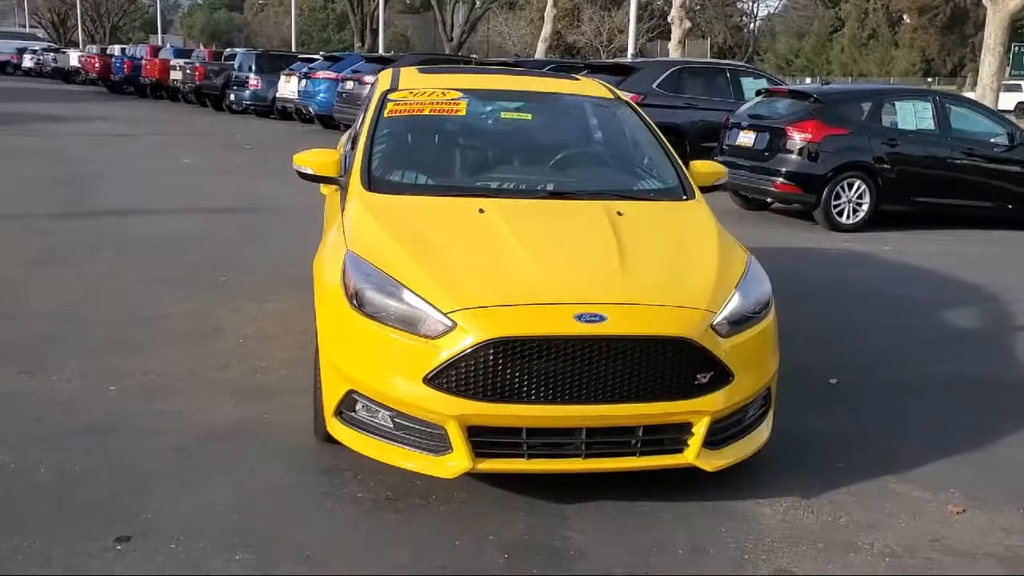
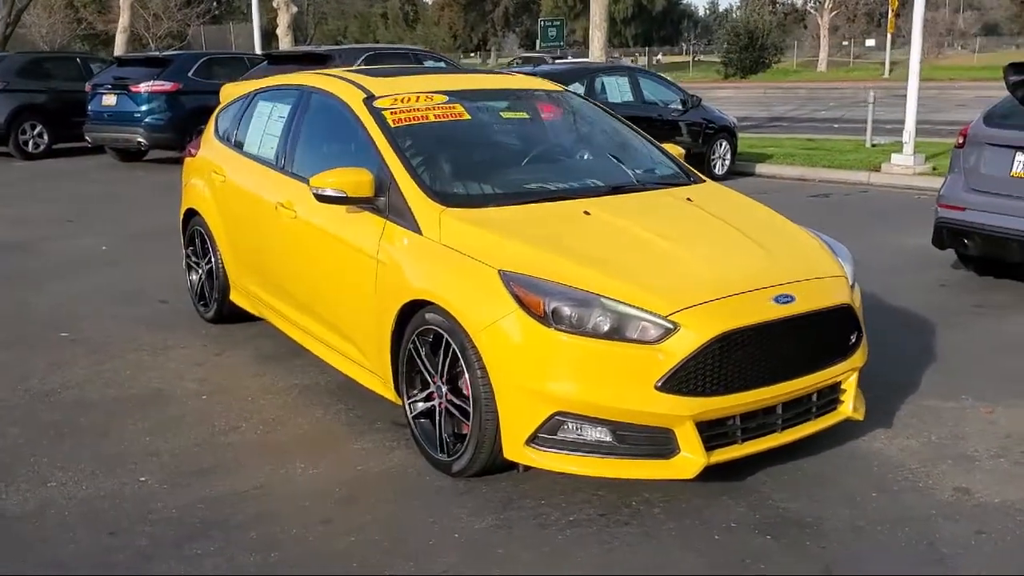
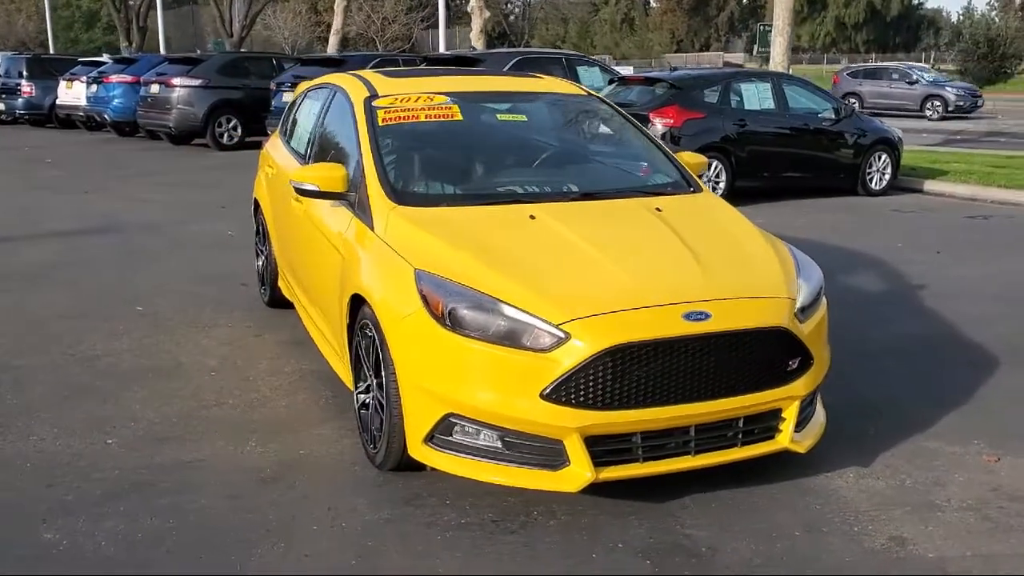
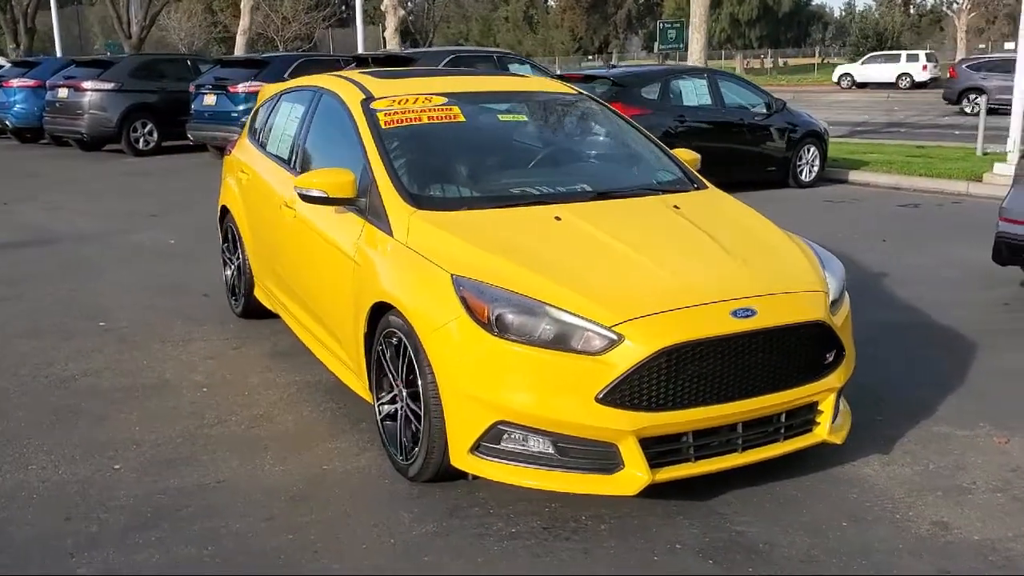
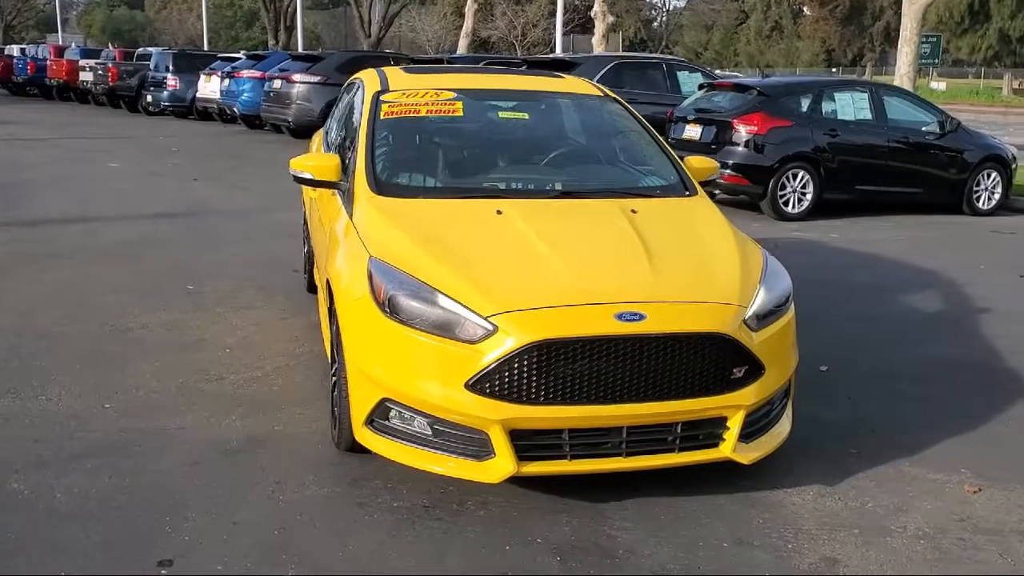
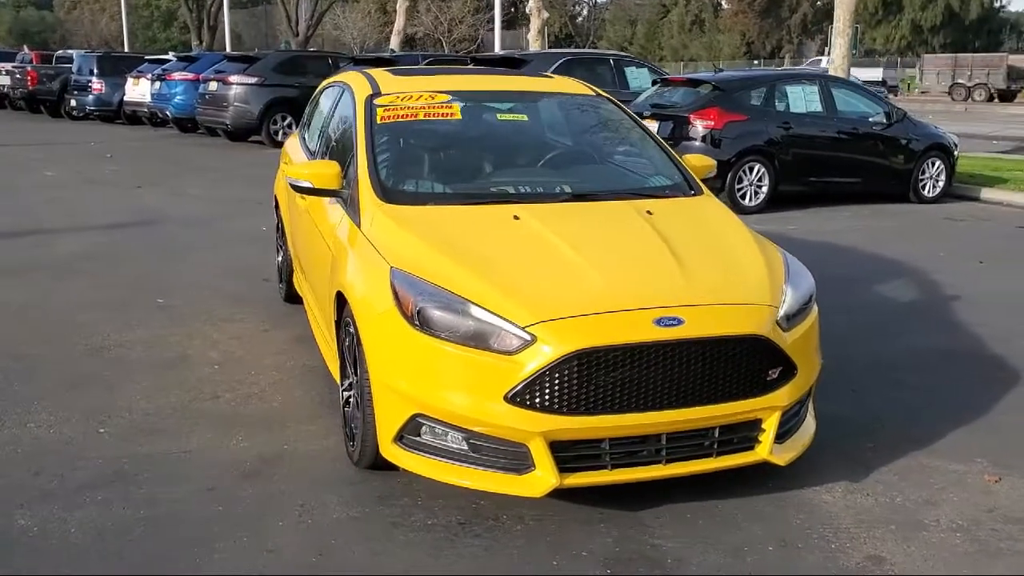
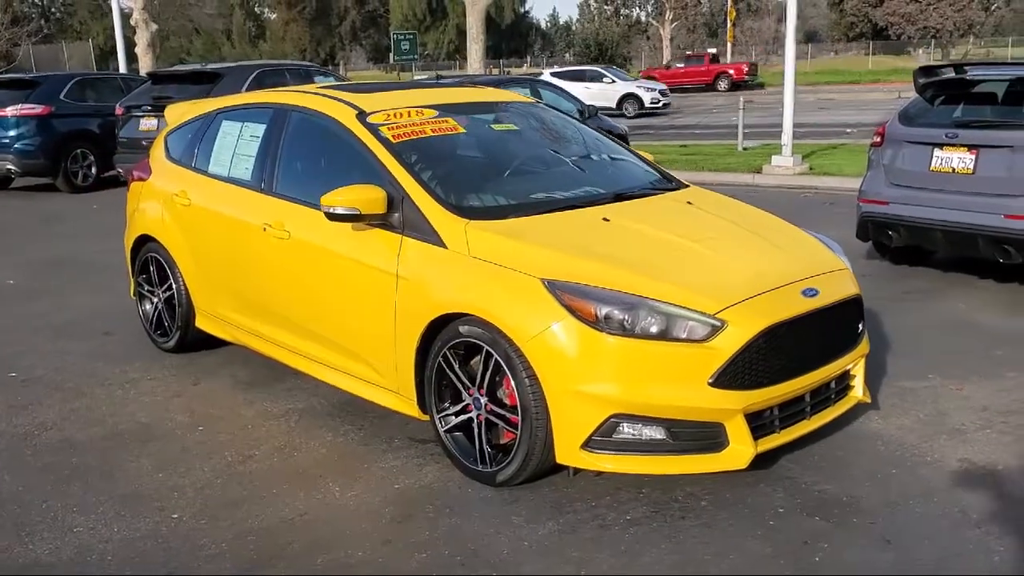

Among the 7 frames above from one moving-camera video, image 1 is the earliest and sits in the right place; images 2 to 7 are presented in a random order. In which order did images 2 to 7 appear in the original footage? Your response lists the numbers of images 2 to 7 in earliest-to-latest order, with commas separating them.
5, 6, 3, 4, 2, 7
